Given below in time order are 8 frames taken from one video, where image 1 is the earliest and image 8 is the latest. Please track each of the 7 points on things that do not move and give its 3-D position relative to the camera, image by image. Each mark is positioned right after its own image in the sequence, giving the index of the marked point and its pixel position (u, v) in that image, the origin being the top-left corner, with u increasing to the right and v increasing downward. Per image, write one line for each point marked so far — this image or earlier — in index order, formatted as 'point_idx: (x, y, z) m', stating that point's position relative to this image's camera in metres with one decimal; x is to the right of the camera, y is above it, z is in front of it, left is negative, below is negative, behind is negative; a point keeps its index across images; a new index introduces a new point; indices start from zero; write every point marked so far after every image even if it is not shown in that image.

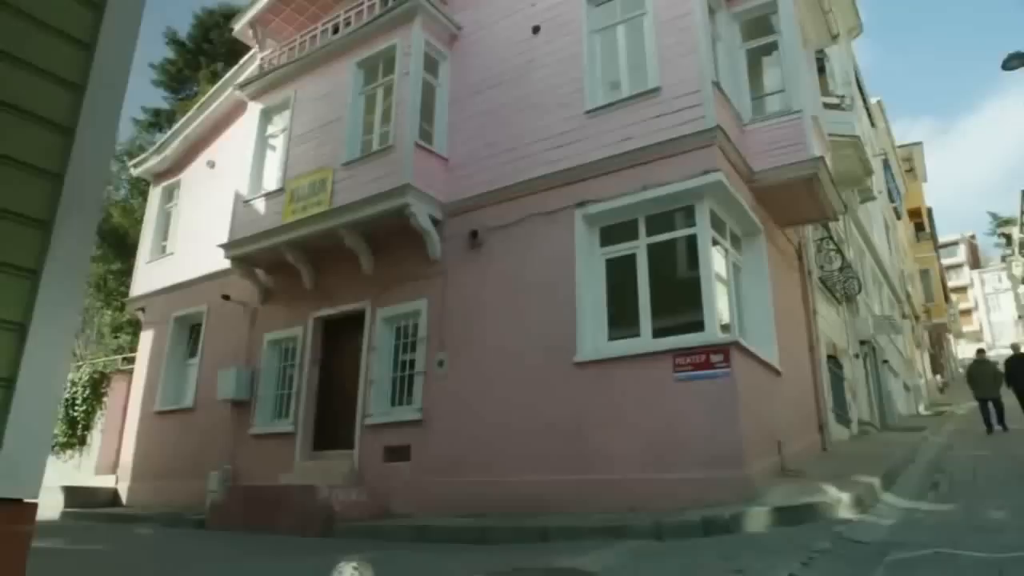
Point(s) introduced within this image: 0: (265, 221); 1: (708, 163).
0: (-4.1, +1.1, +11.9) m
1: (+2.4, +1.5, +8.6) m
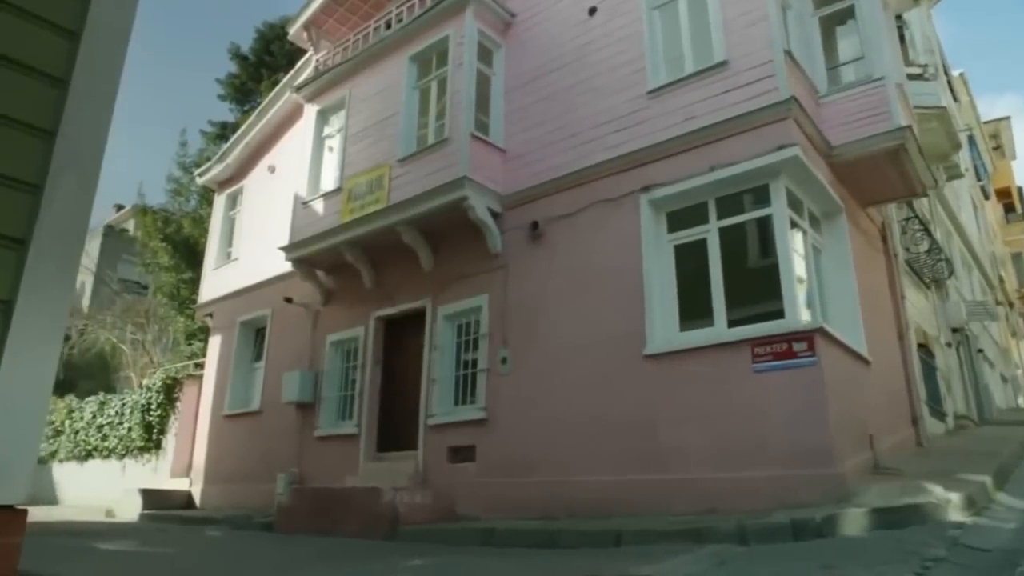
0: (-3.1, +1.1, +11.8) m
1: (+3.0, +1.7, +8.0) m
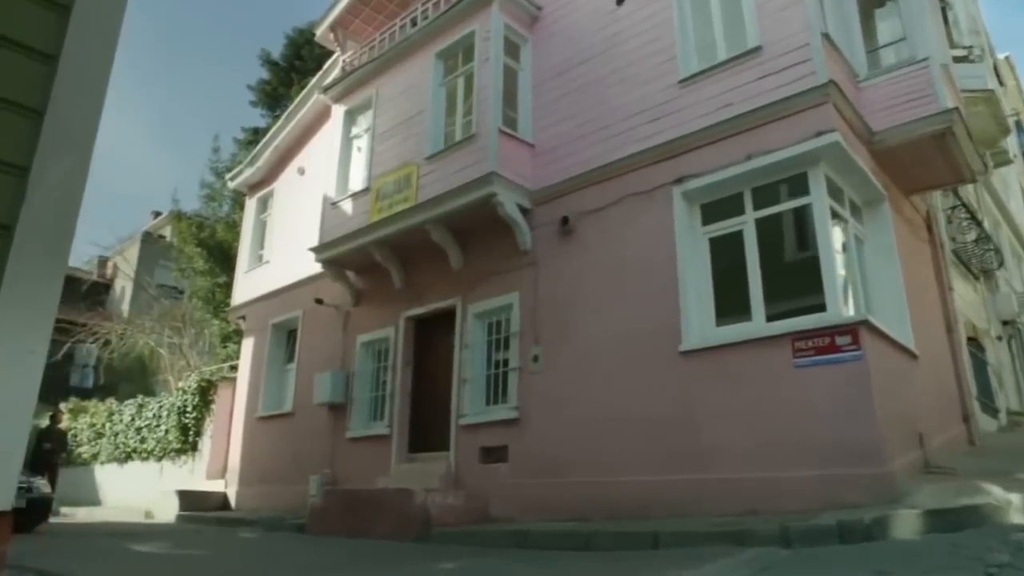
0: (-2.6, +1.1, +11.8) m
1: (+3.3, +1.8, +7.7) m
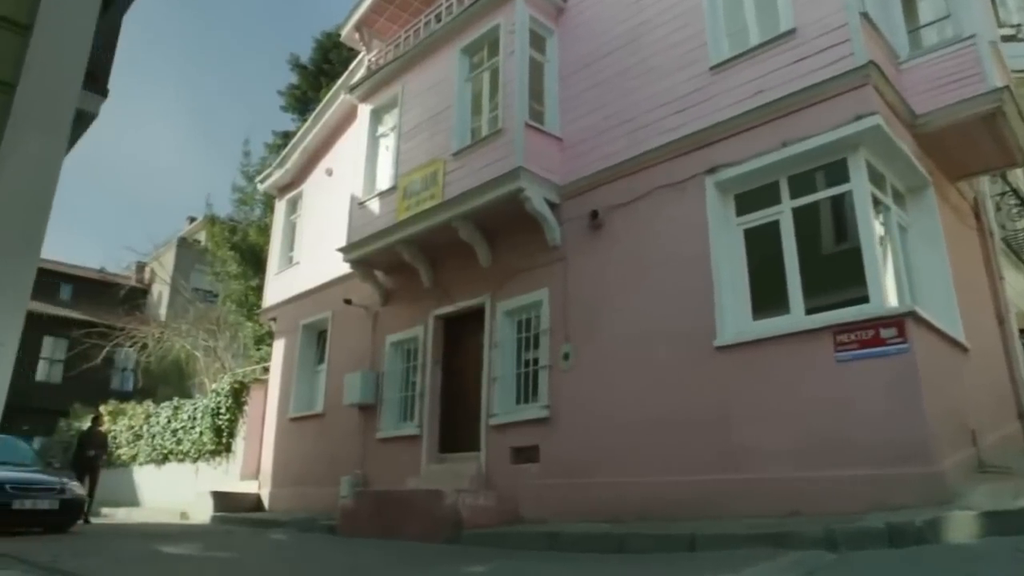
0: (-2.2, +1.1, +11.7) m
1: (+3.6, +1.9, +7.4) m
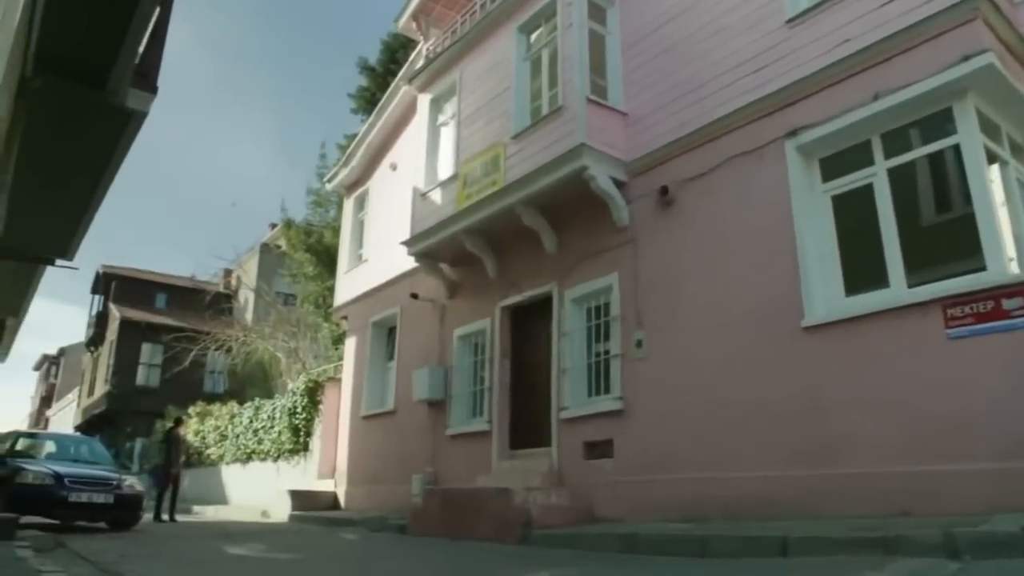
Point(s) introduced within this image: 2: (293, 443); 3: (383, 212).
0: (-1.1, +1.2, +11.4) m
1: (+4.1, +2.2, +6.4) m
2: (-4.7, -3.3, +15.3) m
3: (-2.7, +1.6, +14.7) m
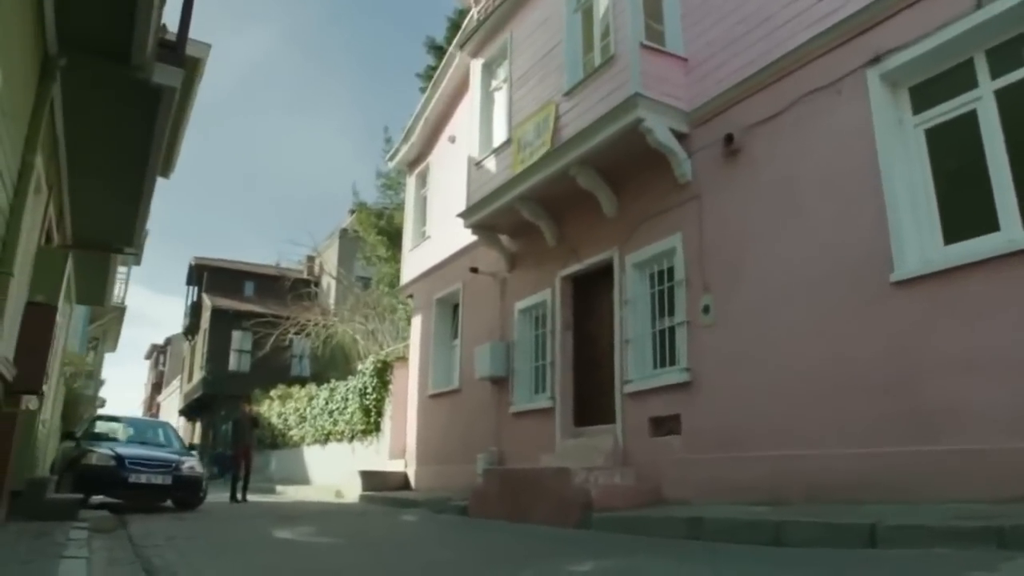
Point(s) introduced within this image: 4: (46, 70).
0: (-0.2, +1.6, +10.8) m
1: (+4.3, +2.6, +5.2) m
2: (-3.1, -2.9, +15.3) m
3: (-1.4, +2.0, +14.3) m
4: (-4.2, +2.0, +6.5) m
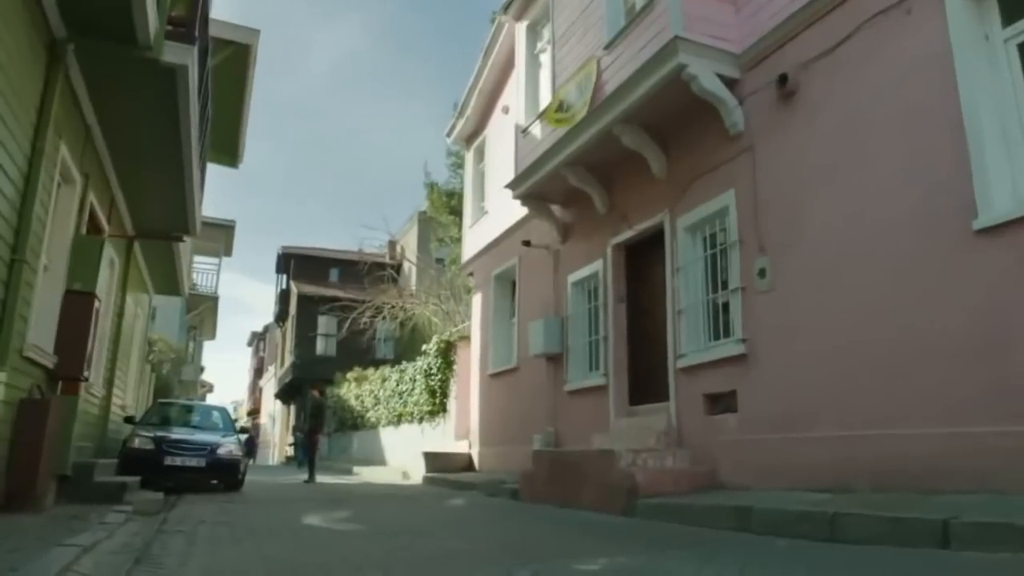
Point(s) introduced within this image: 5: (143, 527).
0: (+0.4, +2.0, +10.2) m
1: (+4.2, +3.0, +4.1) m
2: (-1.7, -2.5, +15.2) m
3: (-0.3, +2.5, +13.8) m
4: (-4.1, +2.1, +6.4) m
5: (-3.3, -2.1, +6.4) m
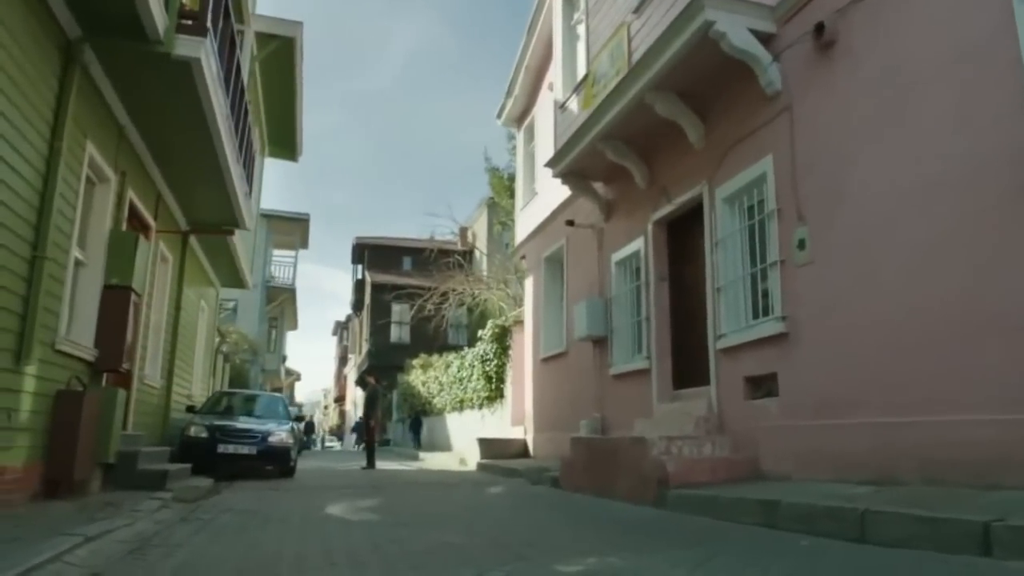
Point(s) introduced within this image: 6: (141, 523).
0: (+0.9, +2.3, +9.8) m
1: (+3.9, +3.2, +3.2) m
2: (-0.5, -2.2, +15.0) m
3: (+0.6, +2.8, +13.5) m
4: (-4.0, +2.1, +6.6) m
5: (-3.1, -2.1, +6.5) m
6: (-3.0, -1.9, +5.9) m
